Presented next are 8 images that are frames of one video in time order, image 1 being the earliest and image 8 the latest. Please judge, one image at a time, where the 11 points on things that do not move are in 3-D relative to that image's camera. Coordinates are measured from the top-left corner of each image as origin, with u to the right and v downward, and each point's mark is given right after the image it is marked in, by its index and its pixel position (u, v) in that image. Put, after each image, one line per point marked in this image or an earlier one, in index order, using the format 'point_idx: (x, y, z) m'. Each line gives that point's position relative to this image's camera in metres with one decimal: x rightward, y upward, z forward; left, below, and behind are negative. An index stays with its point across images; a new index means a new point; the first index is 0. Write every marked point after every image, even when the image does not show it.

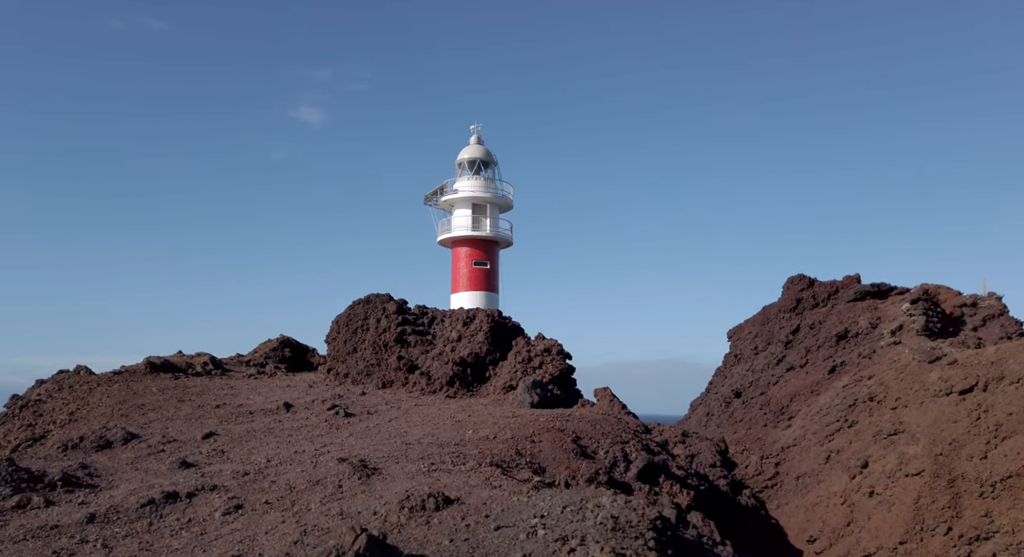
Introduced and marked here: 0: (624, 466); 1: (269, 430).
0: (+1.3, -2.2, +8.3) m
1: (-3.6, -2.2, +10.3) m
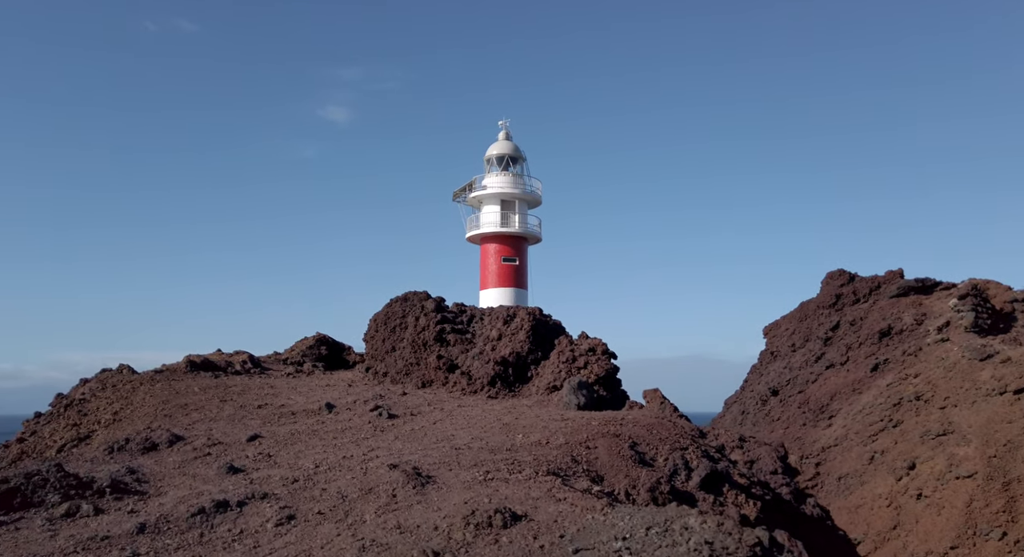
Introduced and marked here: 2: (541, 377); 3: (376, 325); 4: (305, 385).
0: (+2.0, -2.2, +7.9) m
1: (-2.9, -2.2, +10.1) m
2: (+0.6, -2.0, +14.0) m
3: (-3.3, -1.1, +17.2) m
4: (-4.4, -2.3, +15.1) m
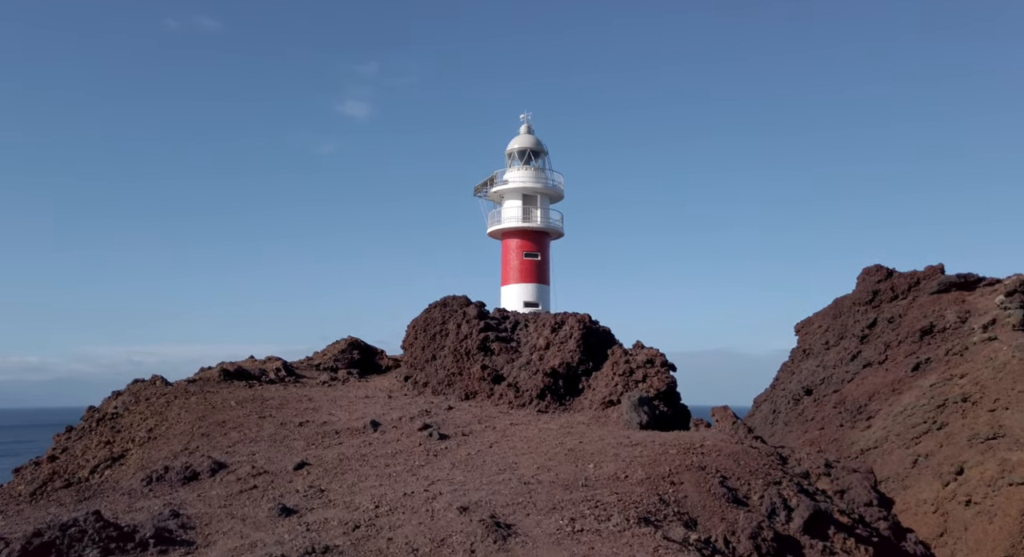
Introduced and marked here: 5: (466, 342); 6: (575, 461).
0: (+2.8, -2.4, +7.1) m
1: (-2.0, -2.4, +9.4) m
2: (+1.5, -2.1, +13.2) m
3: (-2.3, -1.2, +16.5) m
4: (-3.4, -2.4, +14.4) m
5: (-1.0, -1.4, +15.2) m
6: (+0.8, -2.2, +8.6) m
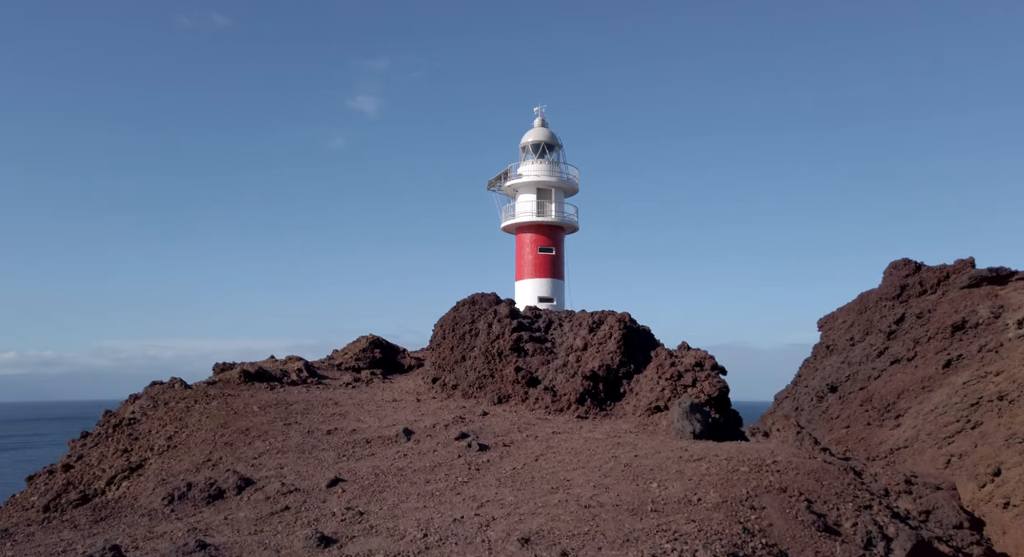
0: (+3.3, -2.4, +6.3) m
1: (-1.4, -2.4, +8.6) m
2: (+2.2, -2.1, +12.4) m
3: (-1.5, -1.2, +15.7) m
4: (-2.7, -2.4, +13.7) m
5: (-0.3, -1.3, +14.4) m
6: (+1.4, -2.2, +7.8) m
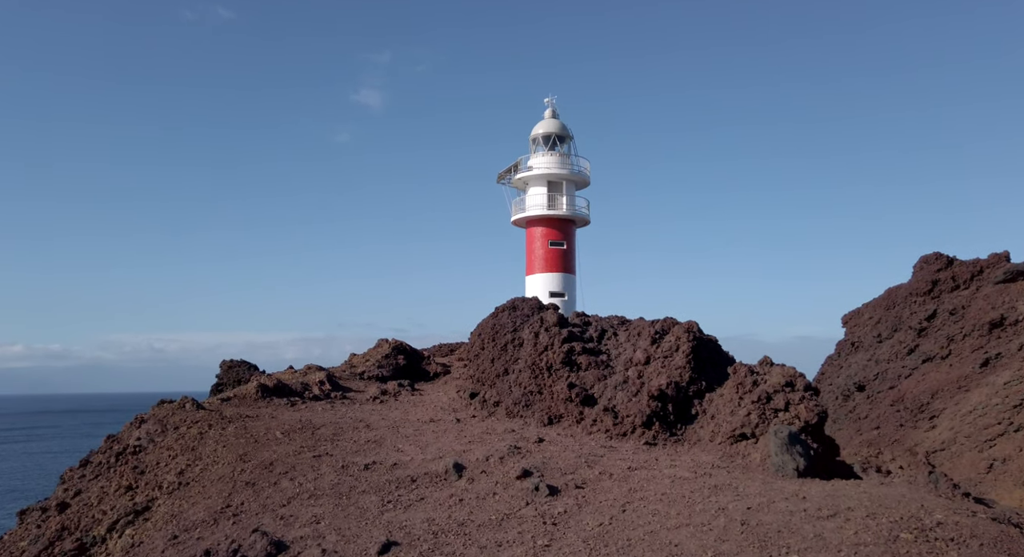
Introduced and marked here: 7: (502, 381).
0: (+4.2, -2.5, +4.7) m
1: (-0.5, -2.5, +7.1) m
2: (+3.1, -2.2, +10.8) m
3: (-0.6, -1.2, +14.2) m
4: (-1.8, -2.5, +12.1) m
5: (+0.6, -1.4, +12.9) m
6: (+2.2, -2.4, +6.3) m
7: (-0.2, -1.9, +13.3) m
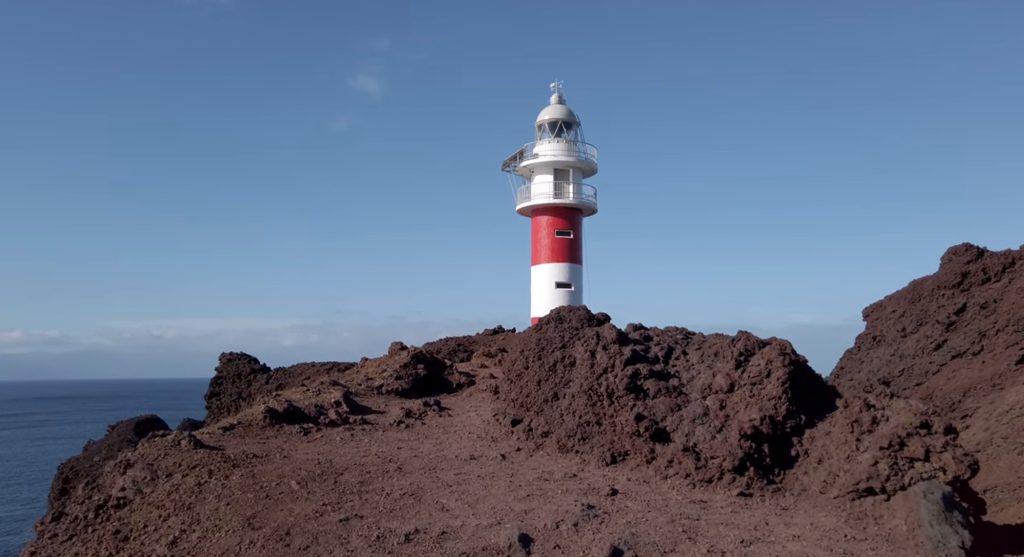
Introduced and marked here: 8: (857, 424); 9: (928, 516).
0: (+5.0, -2.8, +2.8) m
1: (+0.3, -2.8, +5.2) m
2: (+3.9, -2.3, +8.9) m
3: (+0.2, -1.4, +12.2) m
4: (-1.0, -2.6, +10.2) m
5: (+1.4, -1.6, +10.9) m
6: (+3.1, -2.6, +4.3) m
7: (+0.6, -2.1, +11.4) m
8: (+4.3, -1.8, +8.8) m
9: (+4.2, -2.4, +7.1) m
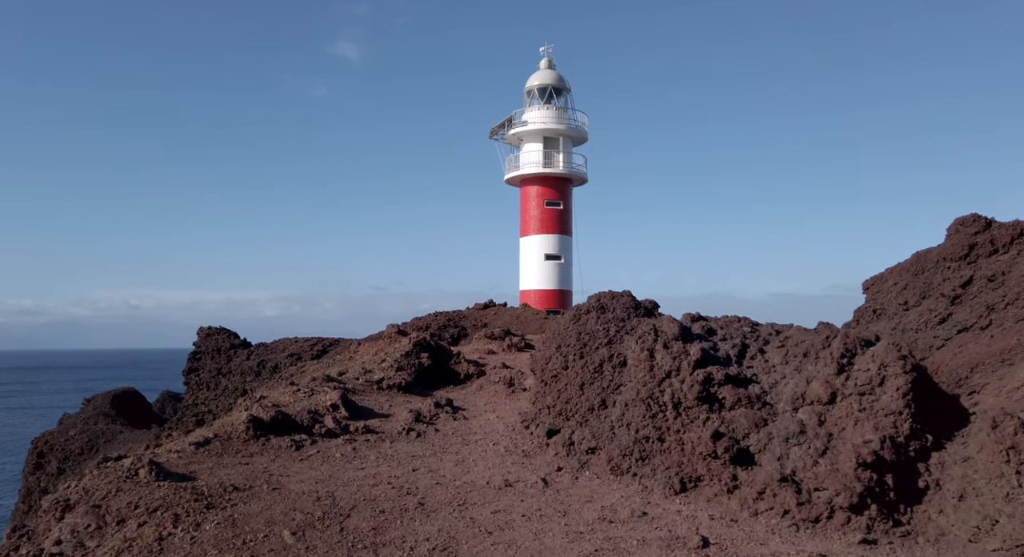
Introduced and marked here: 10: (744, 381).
0: (+5.8, -3.0, +0.9) m
1: (+1.0, -2.8, +3.2) m
2: (+4.5, -2.2, +7.0) m
3: (+0.7, -1.1, +10.1) m
4: (-0.4, -2.5, +8.1) m
5: (+2.0, -1.4, +8.9) m
6: (+3.8, -2.7, +2.4) m
7: (+1.2, -1.8, +9.4) m
8: (+4.9, -1.7, +6.9) m
9: (+4.8, -2.3, +5.2) m
10: (+2.9, -1.3, +8.9) m
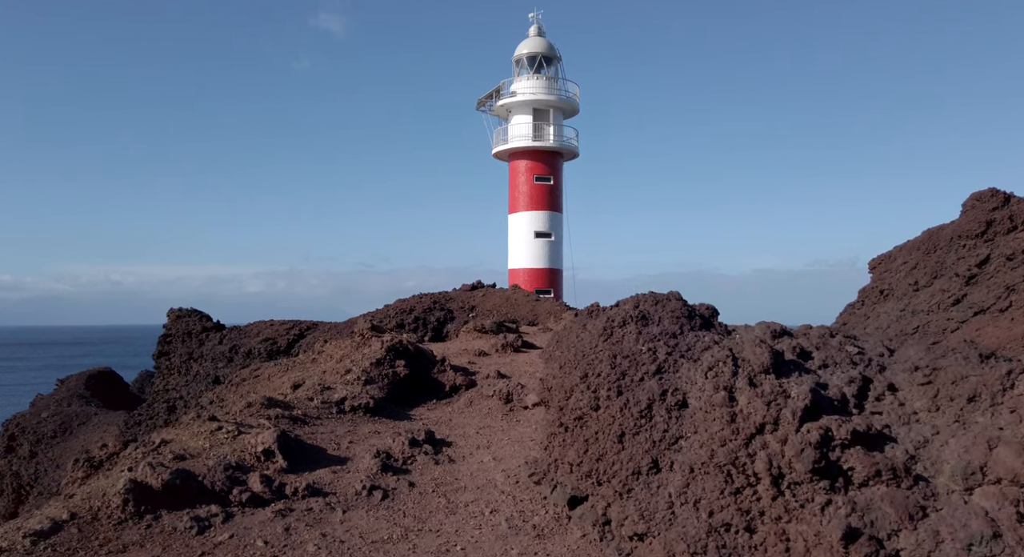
0: (+6.0, -3.3, -2.1) m
1: (+1.2, -3.0, +0.1) m
2: (+4.6, -2.3, +3.9) m
3: (+0.8, -1.1, +7.0) m
4: (-0.4, -2.5, +5.1) m
5: (+2.1, -1.4, +5.8) m
6: (+4.0, -3.0, -0.6) m
7: (+1.2, -1.9, +6.3) m
8: (+5.0, -1.8, +3.9) m
9: (+5.0, -2.5, +2.2) m
10: (+3.0, -1.3, +5.8) m
